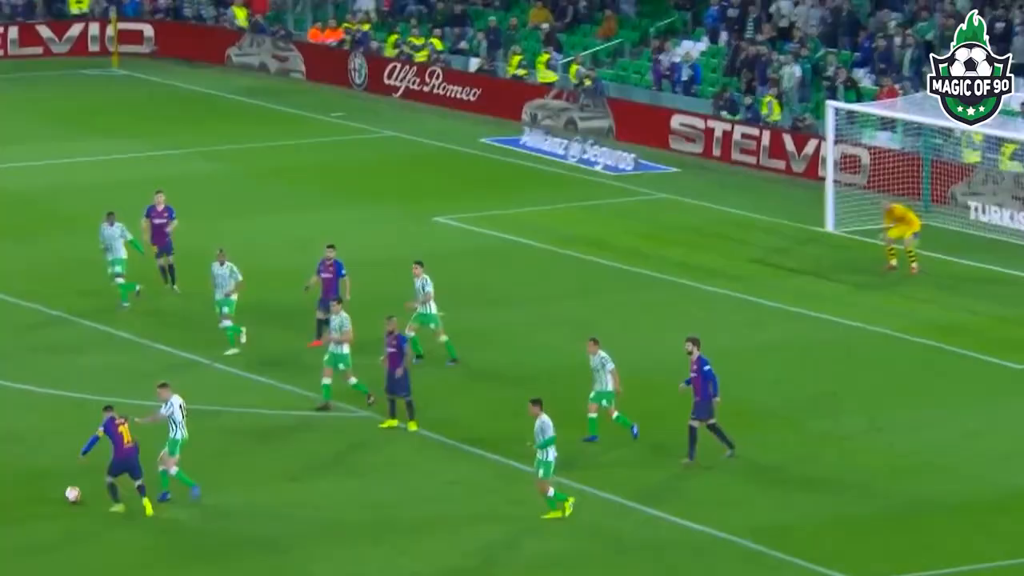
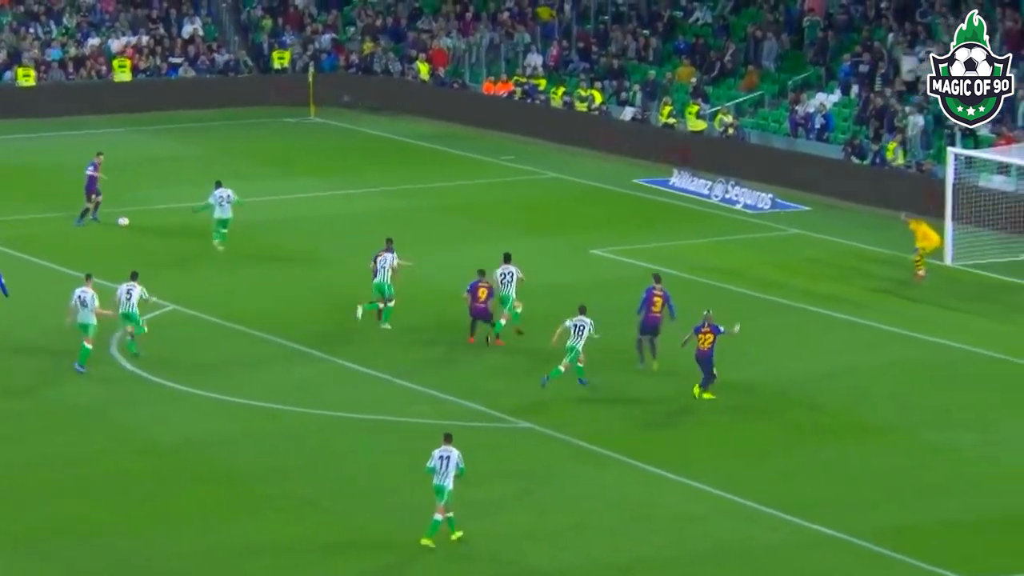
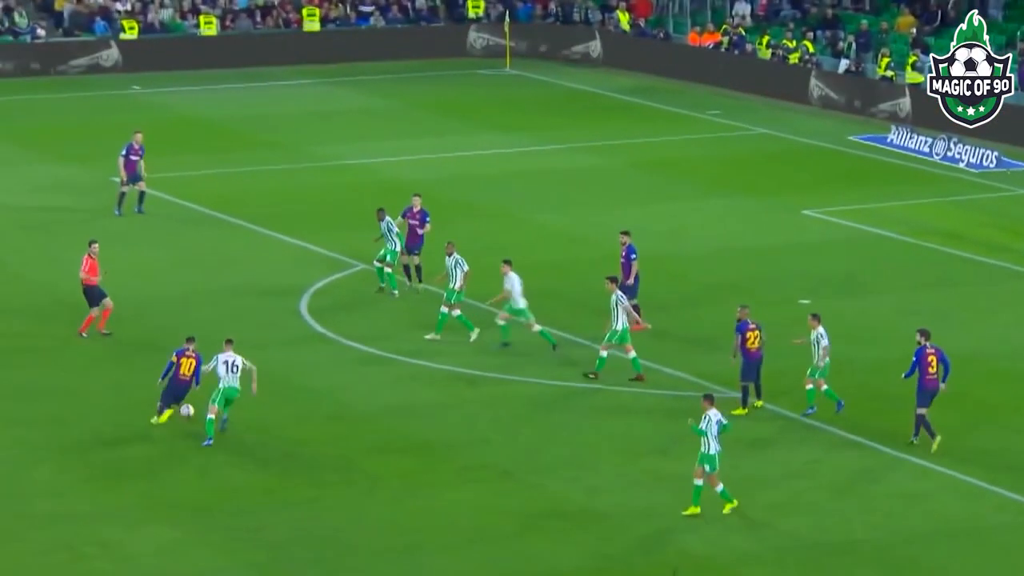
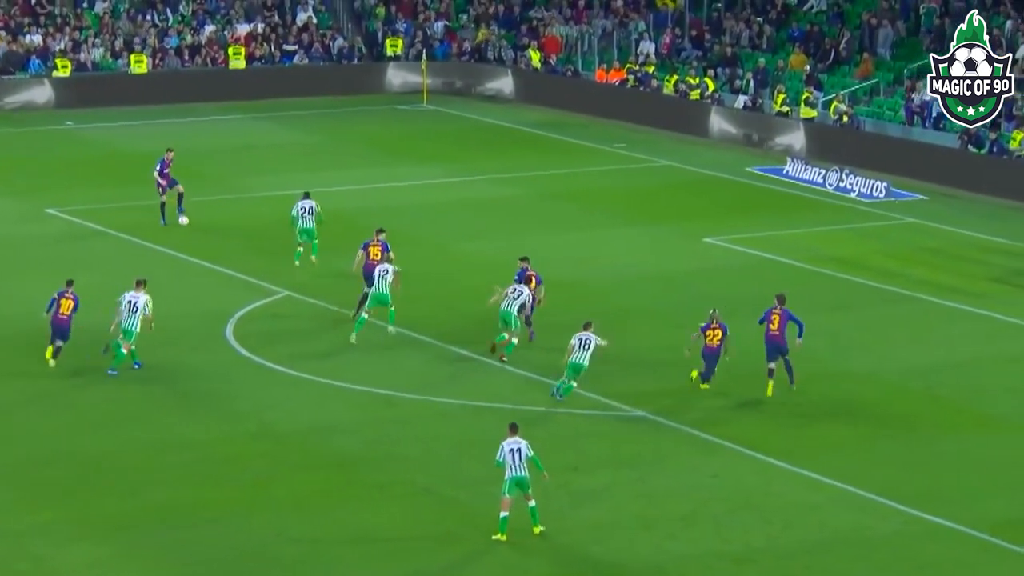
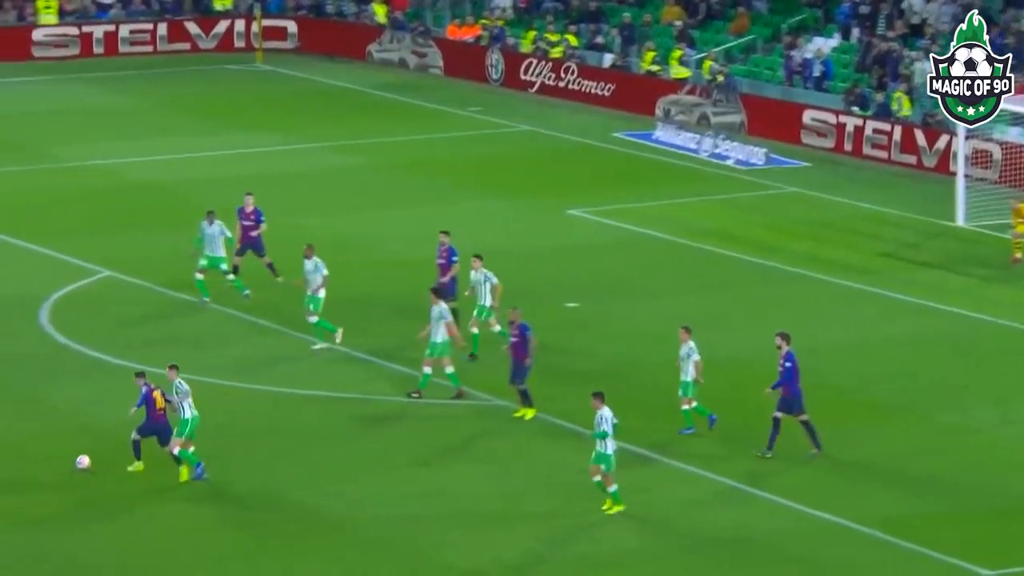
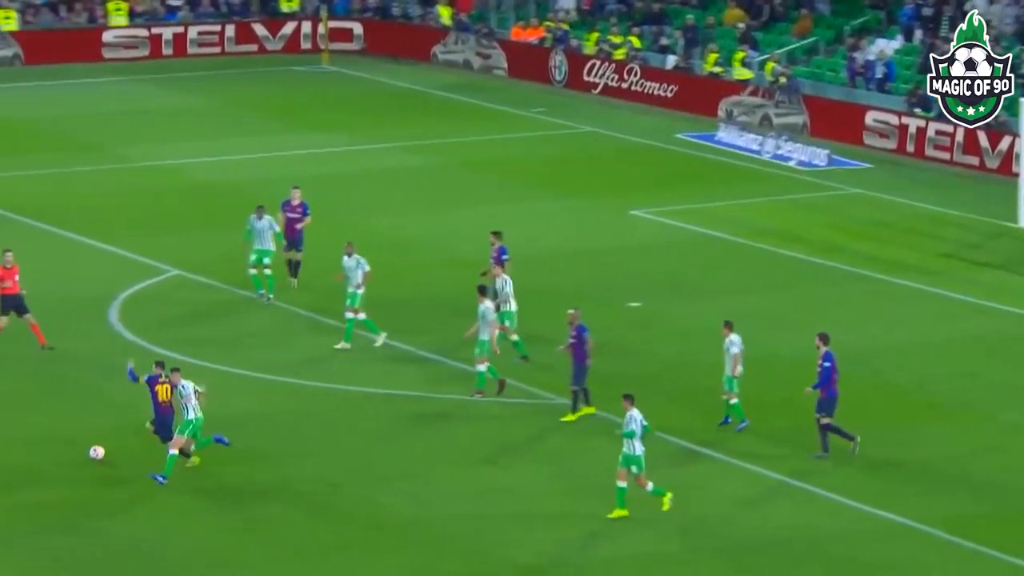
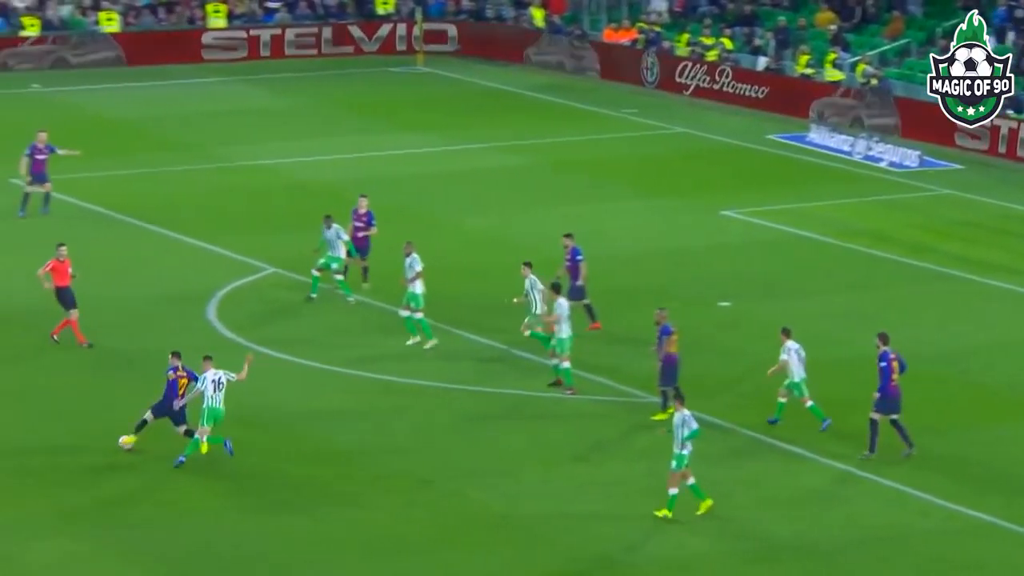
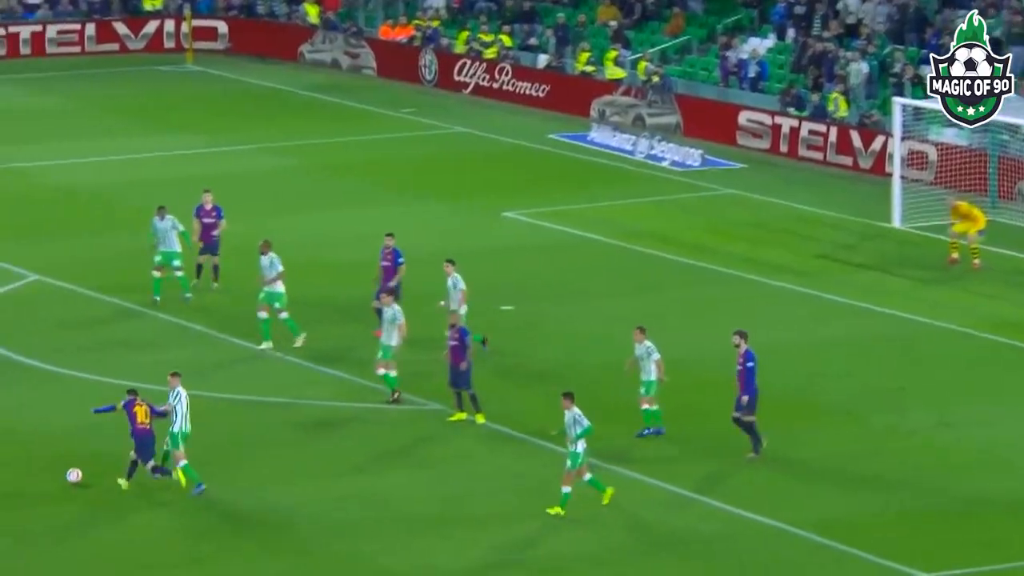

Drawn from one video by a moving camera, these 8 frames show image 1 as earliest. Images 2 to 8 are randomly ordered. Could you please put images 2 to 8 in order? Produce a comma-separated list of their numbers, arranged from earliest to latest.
8, 5, 6, 7, 3, 4, 2
